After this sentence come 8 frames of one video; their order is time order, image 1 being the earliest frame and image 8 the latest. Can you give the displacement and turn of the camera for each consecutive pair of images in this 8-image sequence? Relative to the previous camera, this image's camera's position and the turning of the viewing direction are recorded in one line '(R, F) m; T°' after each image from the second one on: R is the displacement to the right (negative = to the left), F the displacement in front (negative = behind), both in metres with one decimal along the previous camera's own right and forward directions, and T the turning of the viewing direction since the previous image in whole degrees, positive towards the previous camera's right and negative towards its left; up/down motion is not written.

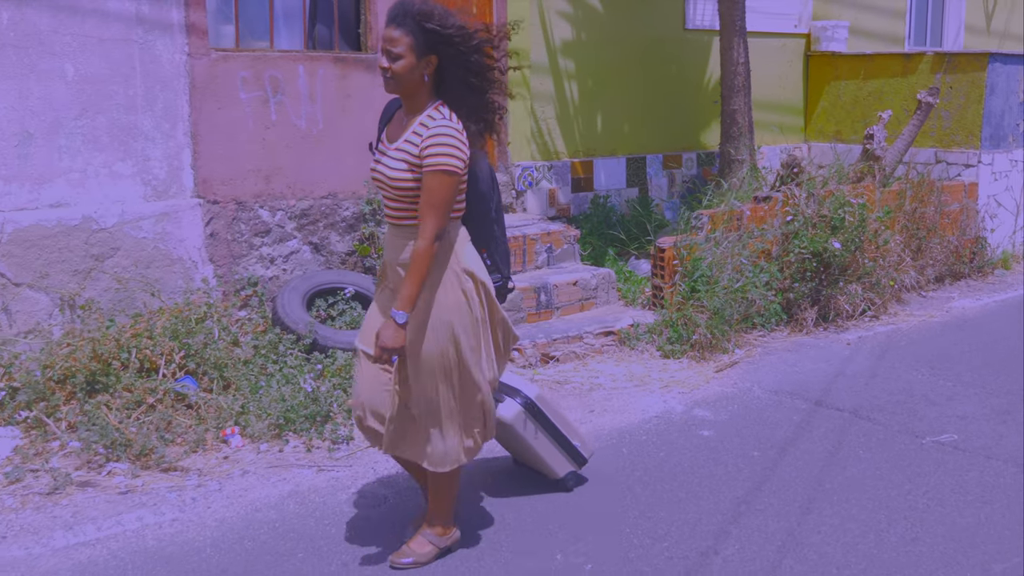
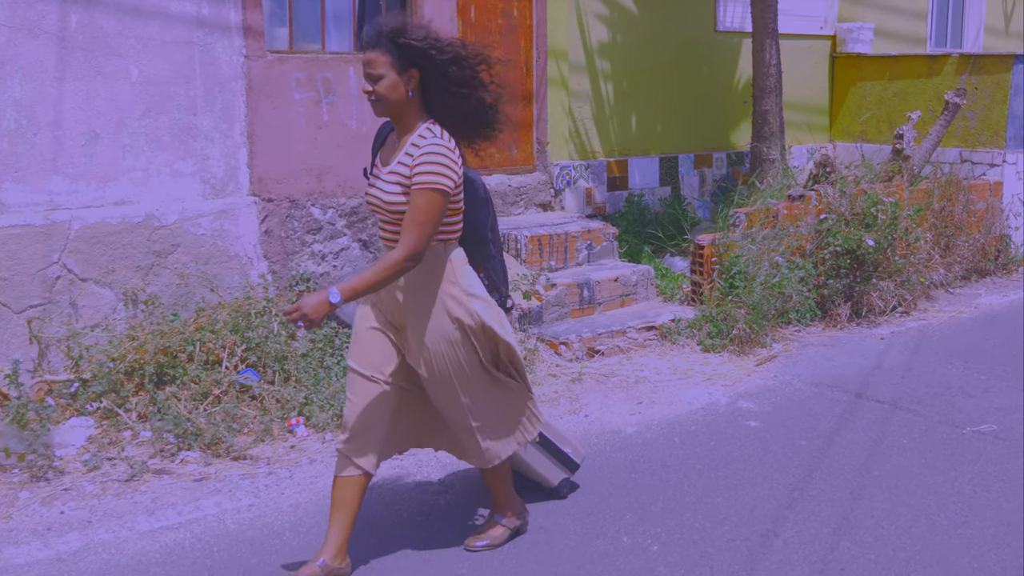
(-0.2, -0.1) m; 0°
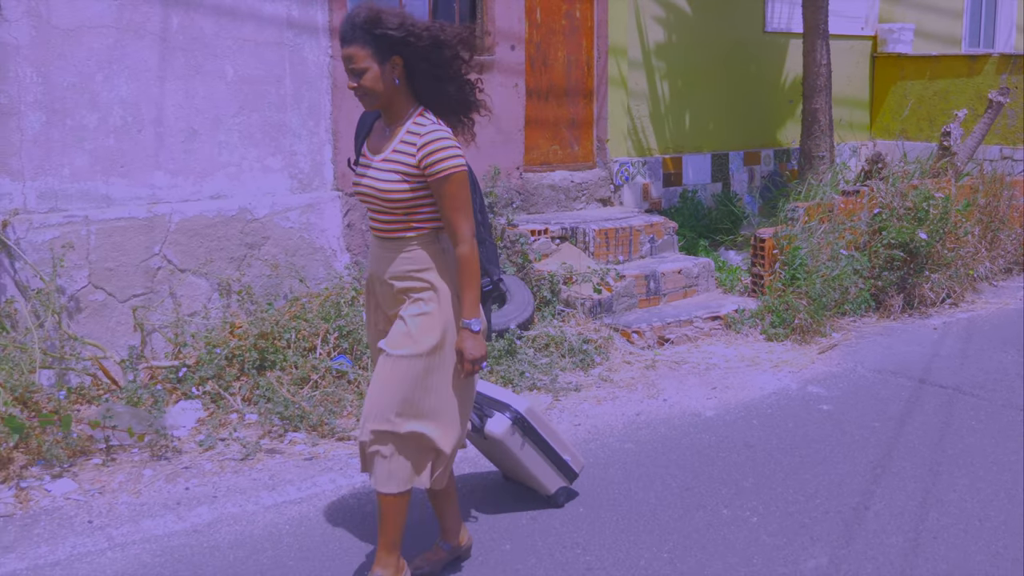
(-0.4, -0.2) m; 0°
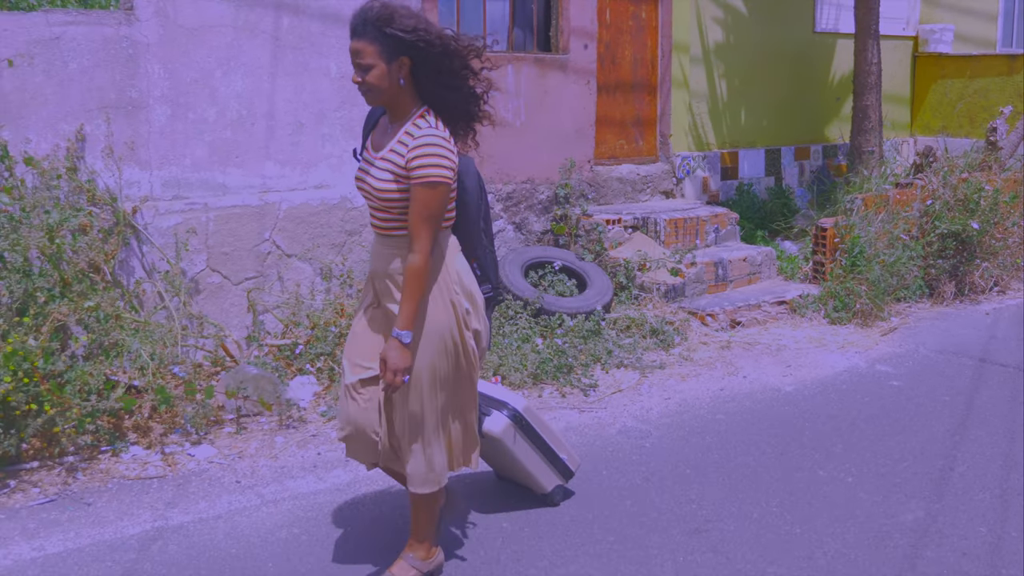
(-0.4, -0.3) m; 0°
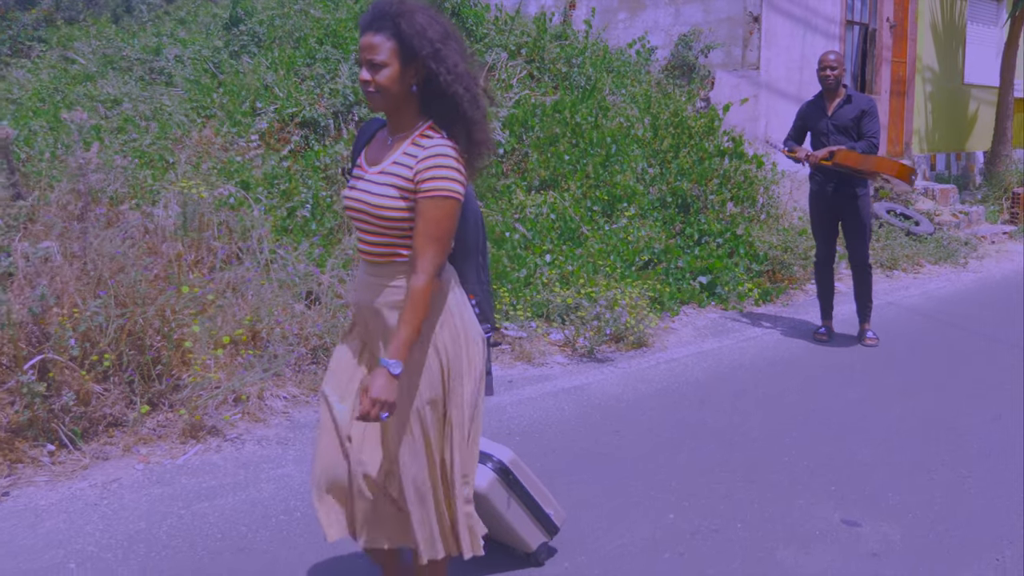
(-0.5, -0.5) m; +1°
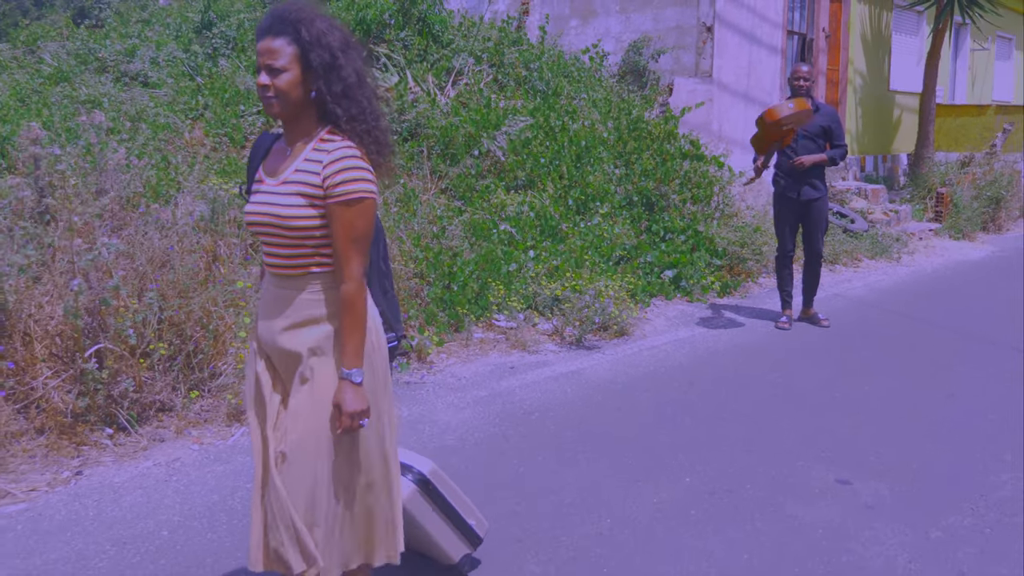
(-0.5, -0.4) m; +4°
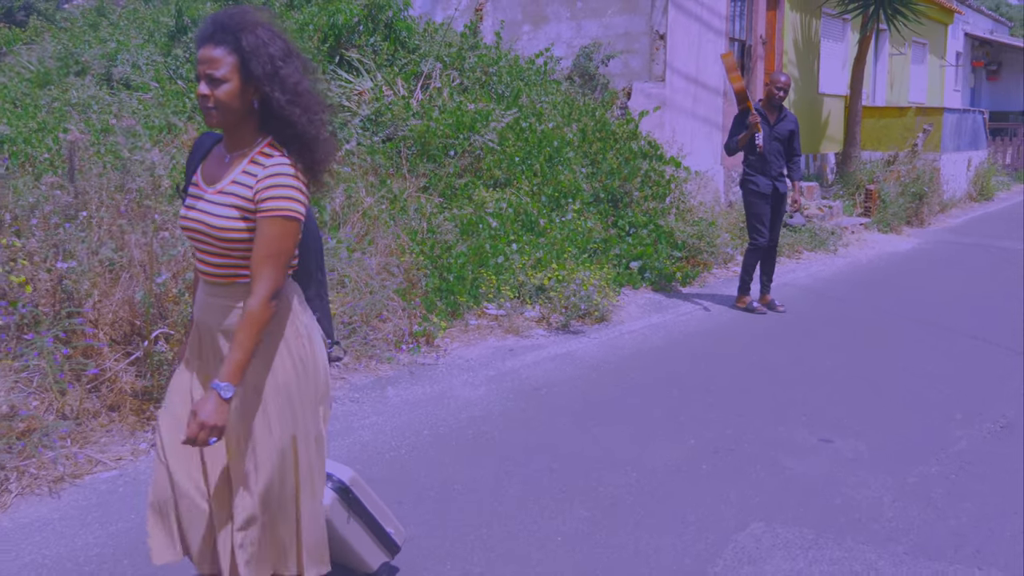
(-0.5, -0.5) m; +4°
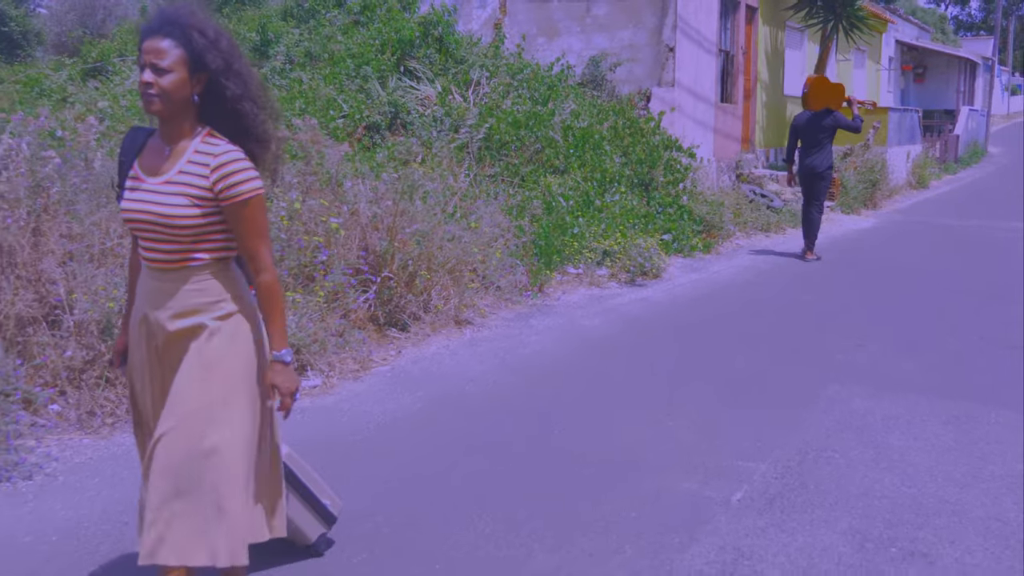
(-1.2, -1.8) m; +4°
